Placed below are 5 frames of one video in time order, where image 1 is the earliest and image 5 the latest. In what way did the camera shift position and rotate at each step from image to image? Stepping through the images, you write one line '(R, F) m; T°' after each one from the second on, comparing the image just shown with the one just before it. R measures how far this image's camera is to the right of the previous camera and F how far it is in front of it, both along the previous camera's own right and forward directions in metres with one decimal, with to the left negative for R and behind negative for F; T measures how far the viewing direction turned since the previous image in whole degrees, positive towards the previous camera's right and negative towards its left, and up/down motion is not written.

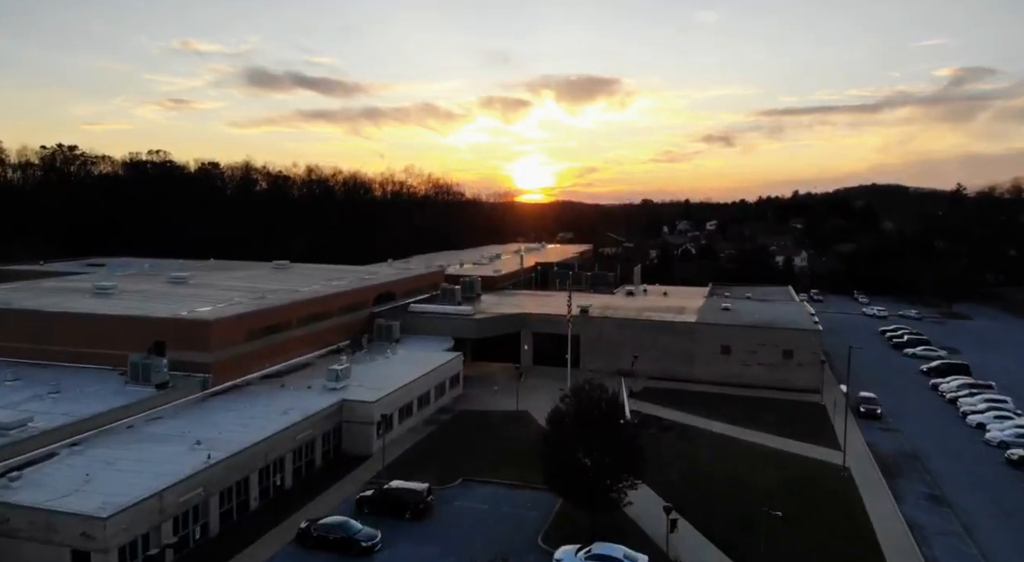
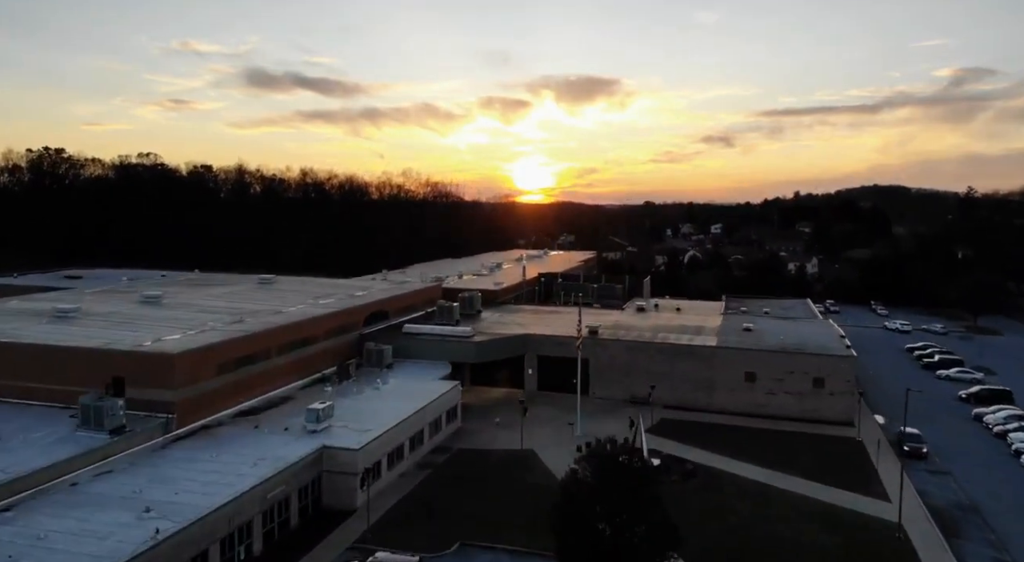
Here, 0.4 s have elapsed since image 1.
(-0.1, +1.7) m; 0°
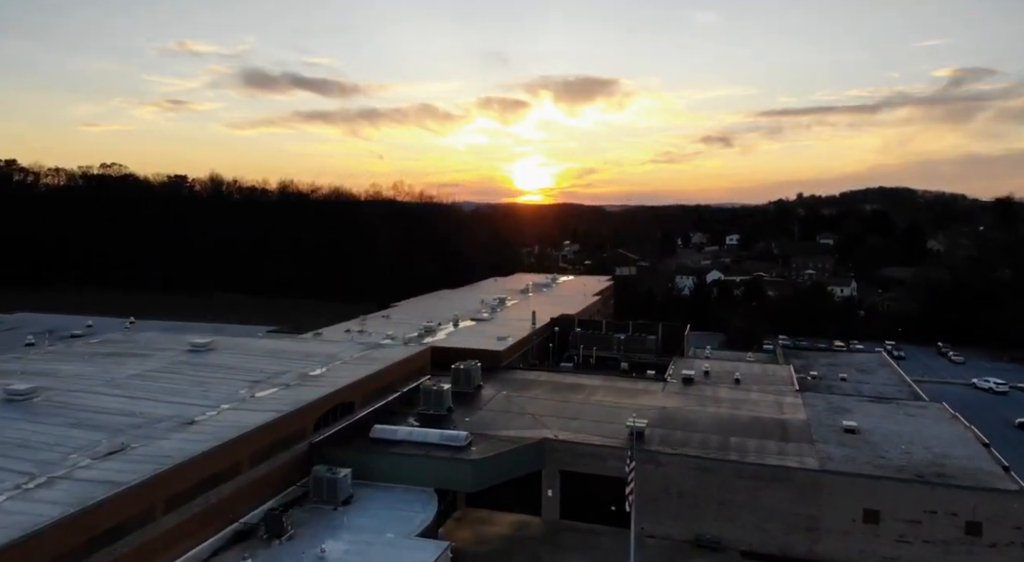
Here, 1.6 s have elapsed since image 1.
(-0.3, +5.3) m; 0°
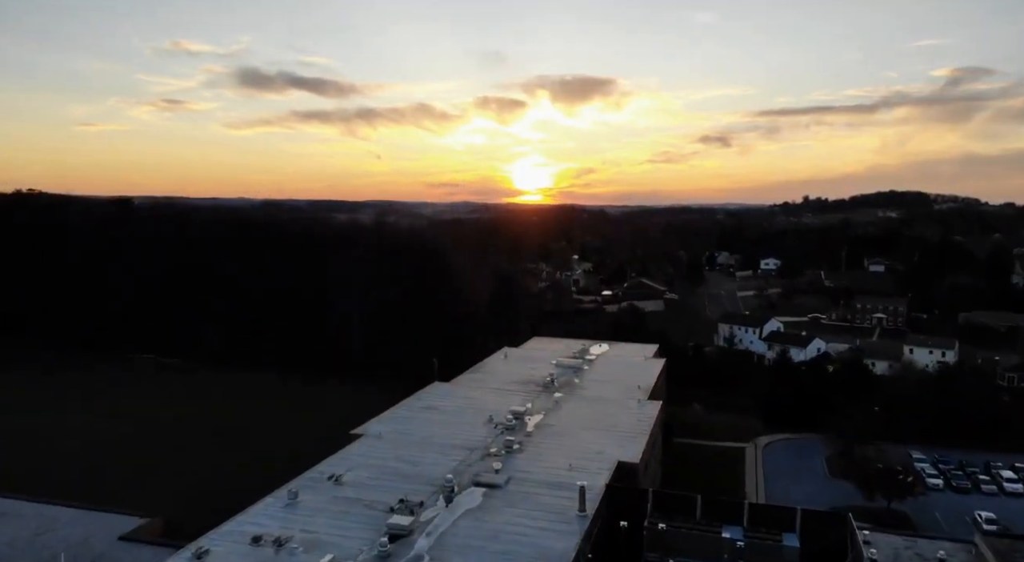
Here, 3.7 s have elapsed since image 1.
(-0.7, +9.6) m; 0°
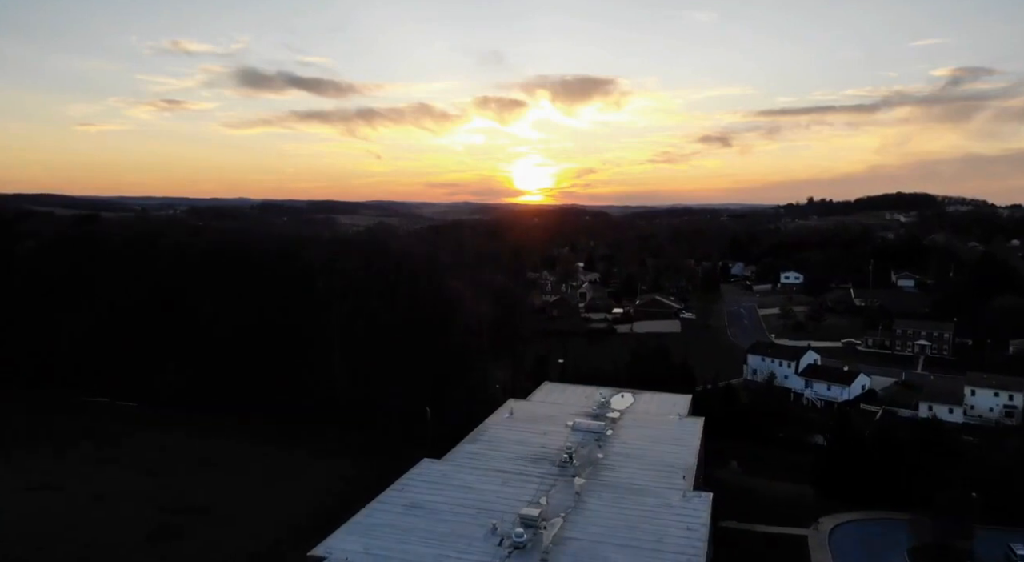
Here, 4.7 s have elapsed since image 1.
(-0.2, +4.6) m; 0°
